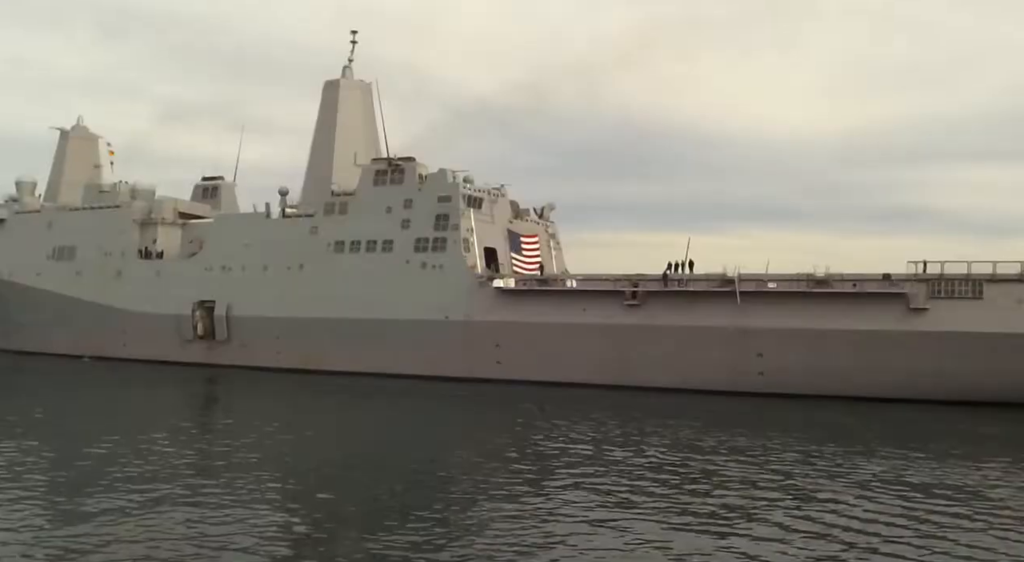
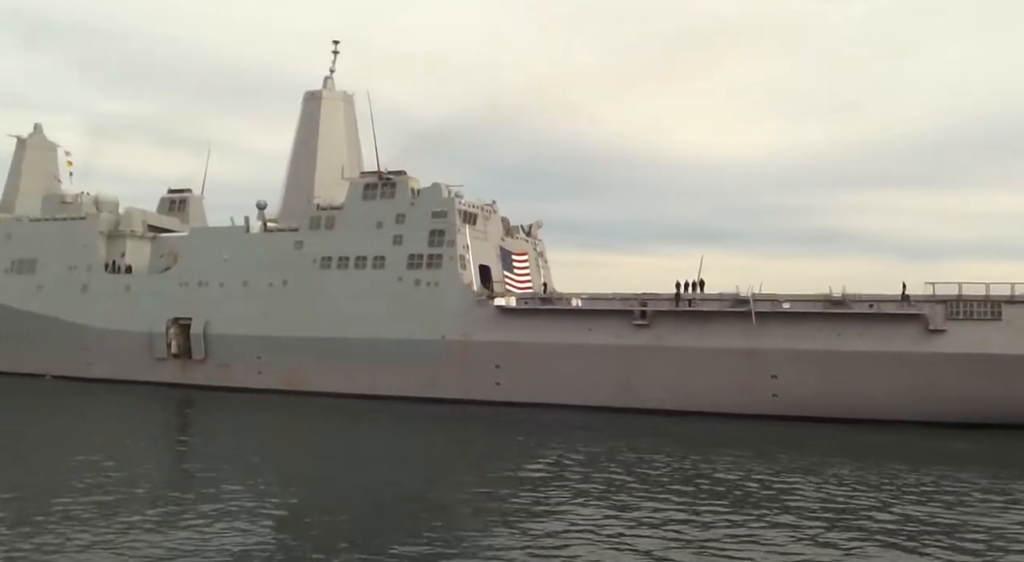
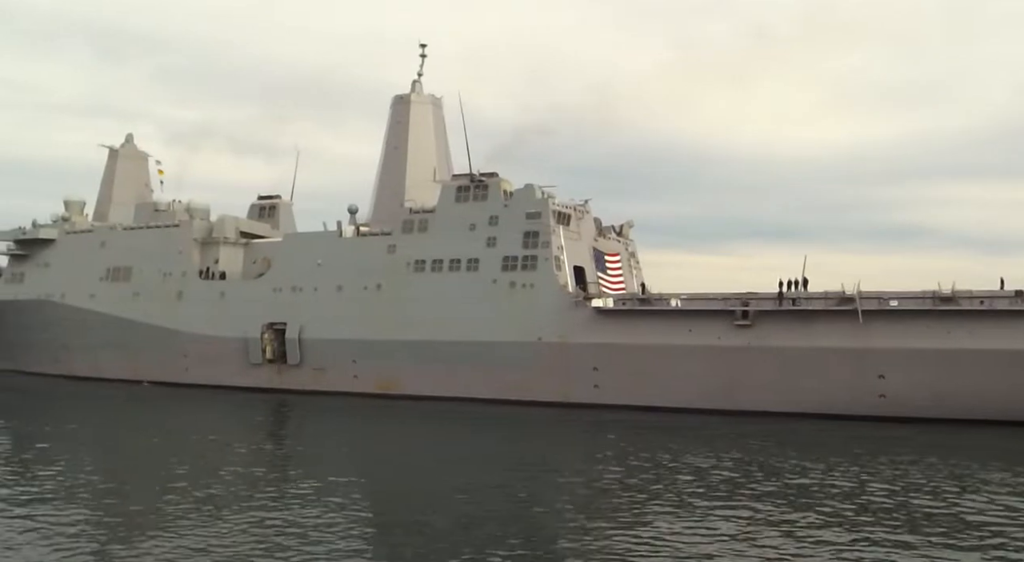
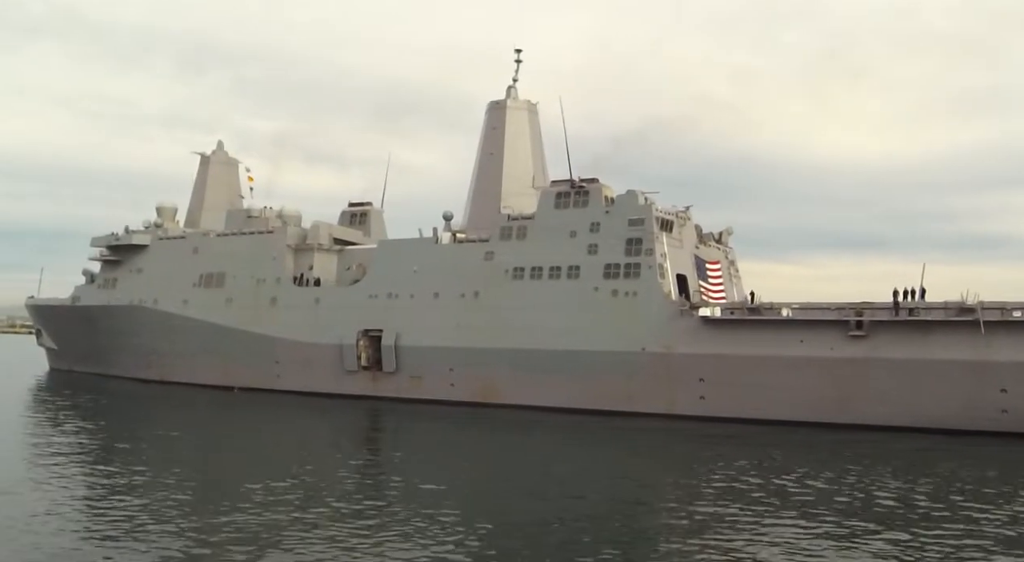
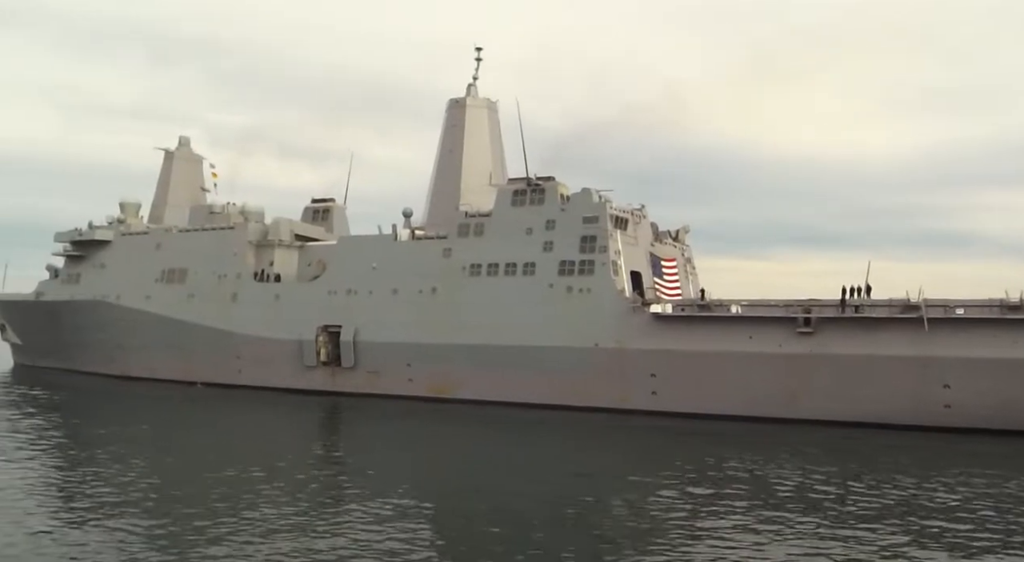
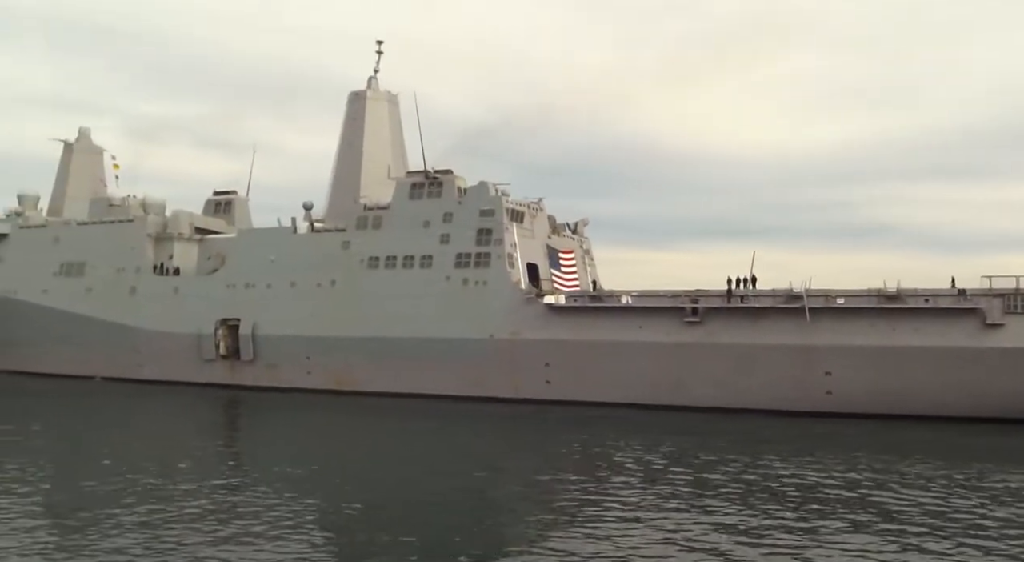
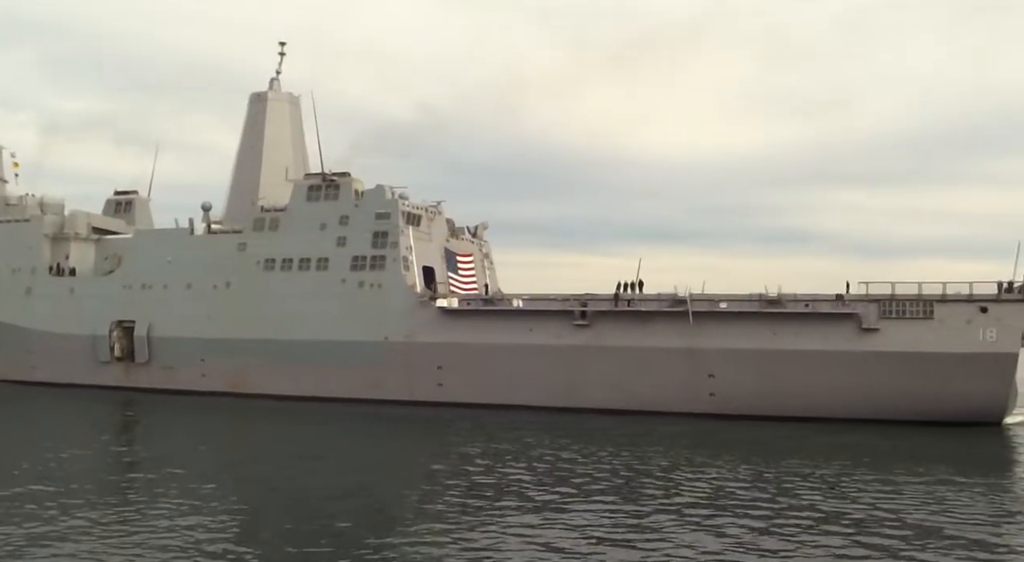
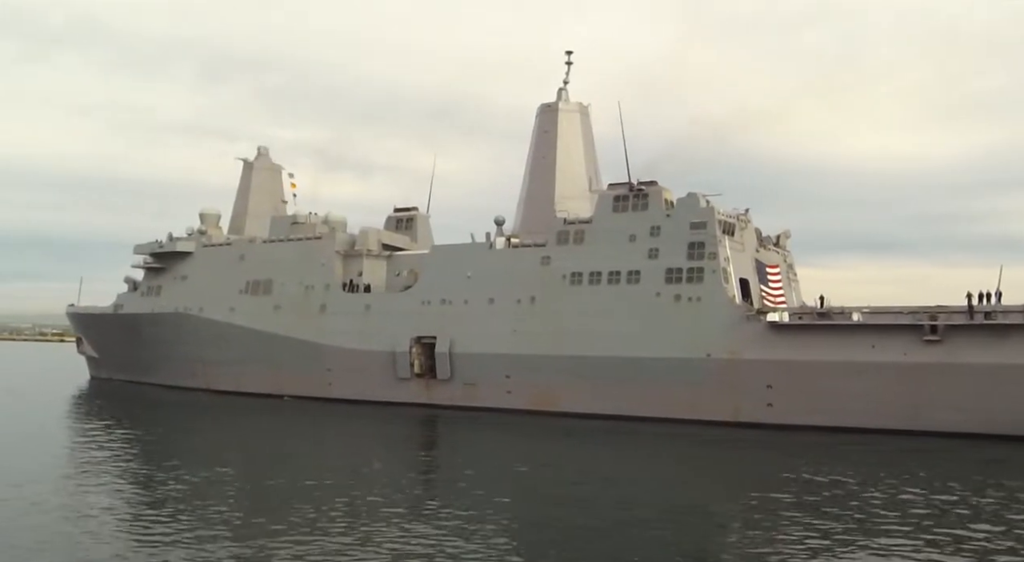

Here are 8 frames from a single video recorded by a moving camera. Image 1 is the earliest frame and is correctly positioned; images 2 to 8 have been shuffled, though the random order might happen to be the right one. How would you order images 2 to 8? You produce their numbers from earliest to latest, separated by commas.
7, 2, 6, 3, 5, 4, 8
